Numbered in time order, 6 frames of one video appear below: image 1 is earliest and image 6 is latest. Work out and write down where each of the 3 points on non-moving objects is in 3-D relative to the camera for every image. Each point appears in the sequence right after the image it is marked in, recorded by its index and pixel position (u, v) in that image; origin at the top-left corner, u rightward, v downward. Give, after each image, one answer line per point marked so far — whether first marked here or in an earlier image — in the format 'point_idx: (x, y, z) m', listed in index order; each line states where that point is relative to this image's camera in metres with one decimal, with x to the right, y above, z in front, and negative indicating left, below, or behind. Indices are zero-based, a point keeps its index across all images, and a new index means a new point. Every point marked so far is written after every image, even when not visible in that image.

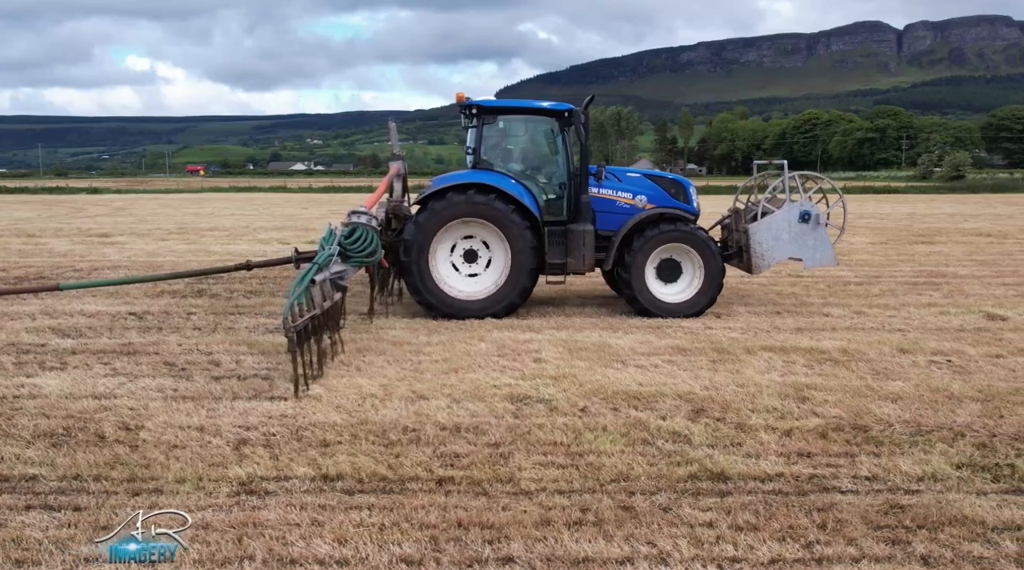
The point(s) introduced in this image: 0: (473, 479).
0: (-0.2, -0.8, +3.9) m
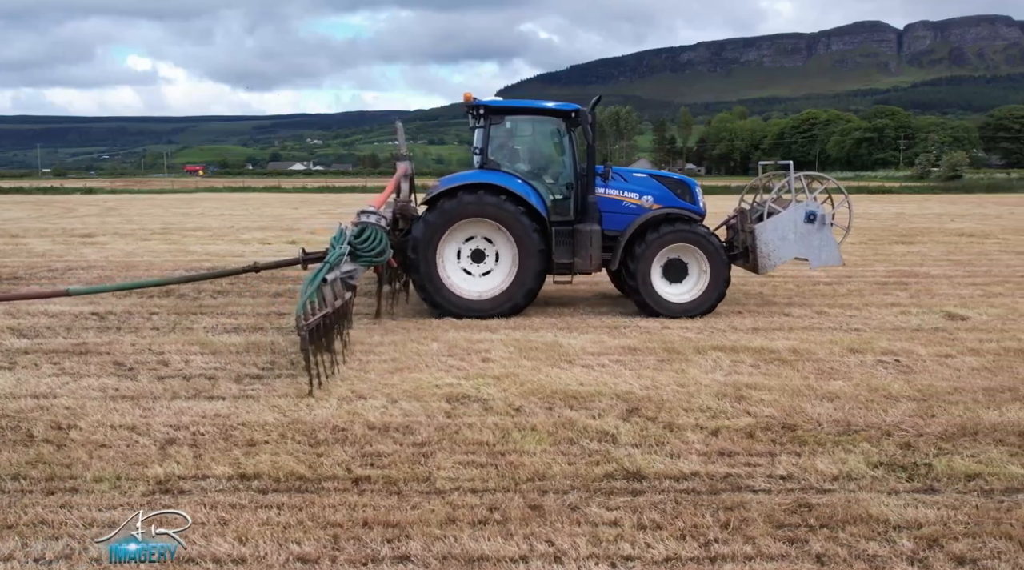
0: (-0.5, -0.8, +3.9) m
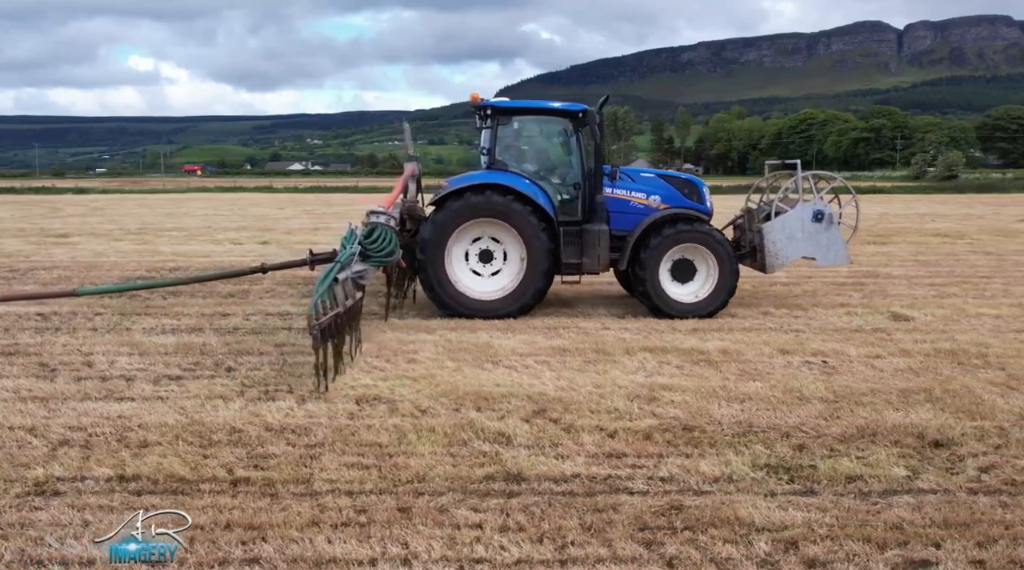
0: (-1.0, -0.8, +3.9) m
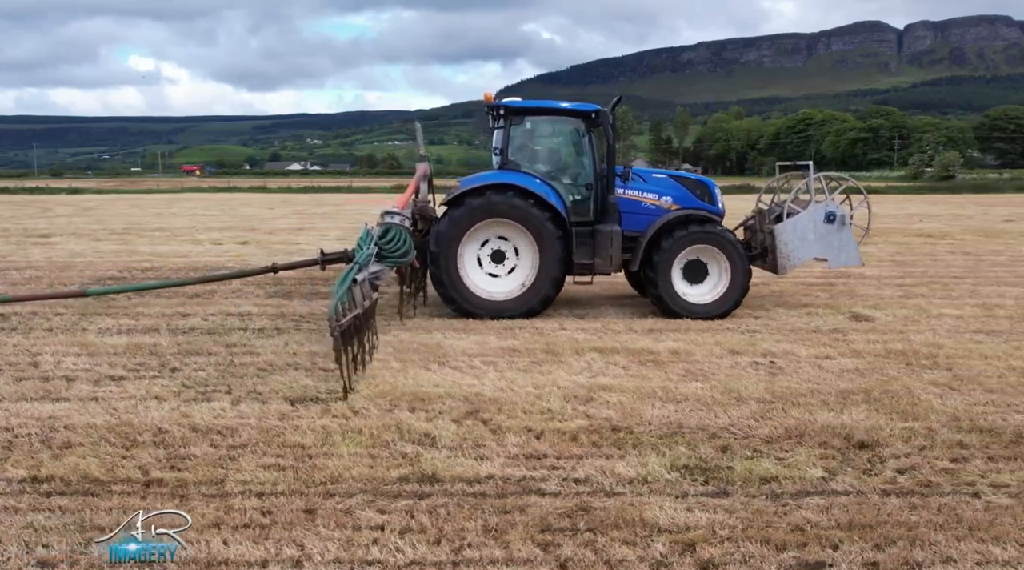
0: (-1.3, -0.8, +3.9) m
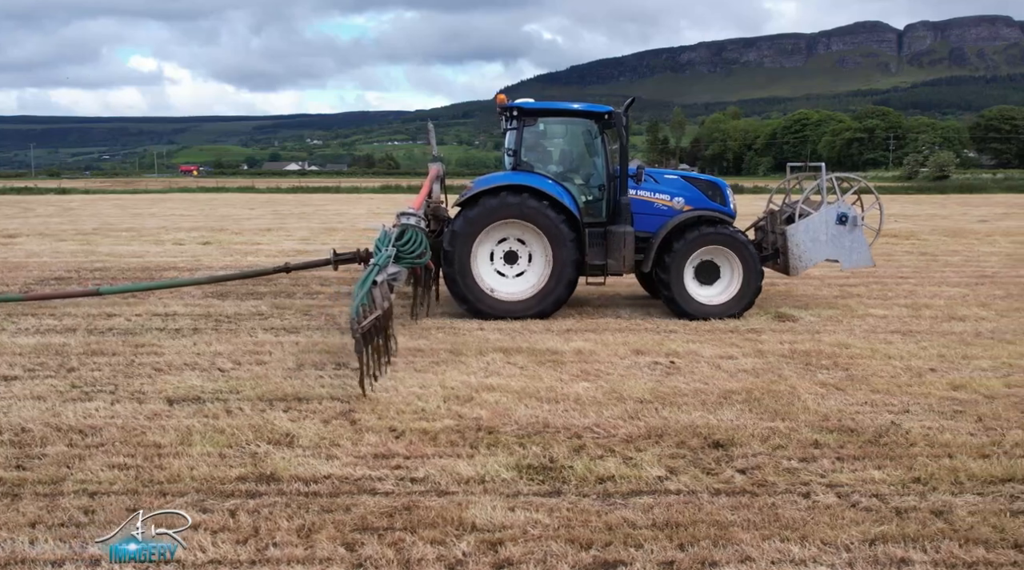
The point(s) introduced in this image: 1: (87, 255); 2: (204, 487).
0: (-2.0, -0.8, +3.9) m
1: (-6.2, +0.4, +14.3) m
2: (-1.2, -0.8, +3.8) m
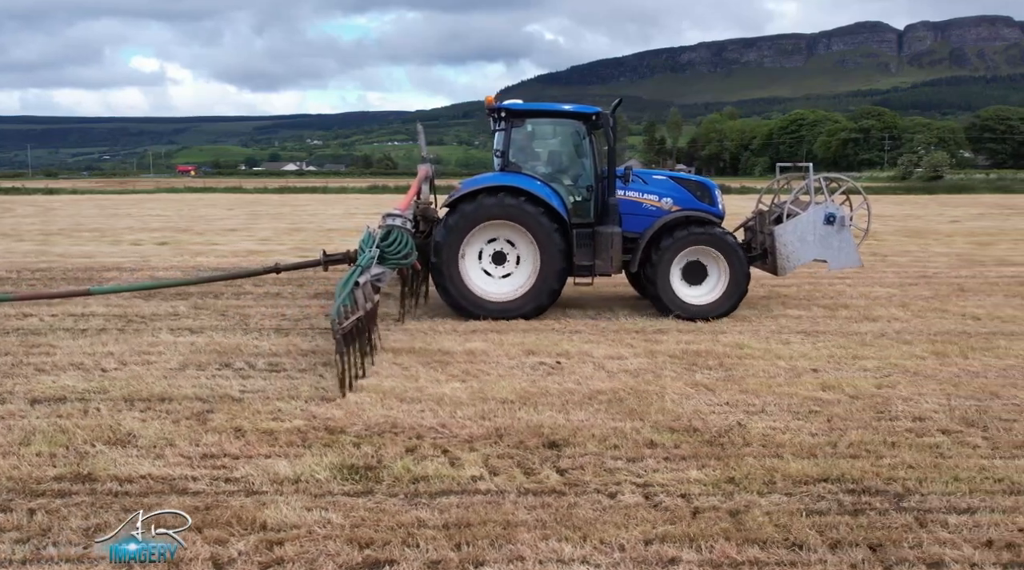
0: (-2.7, -0.8, +3.9) m
1: (-6.9, +0.4, +14.3) m
2: (-1.9, -0.8, +3.8) m
